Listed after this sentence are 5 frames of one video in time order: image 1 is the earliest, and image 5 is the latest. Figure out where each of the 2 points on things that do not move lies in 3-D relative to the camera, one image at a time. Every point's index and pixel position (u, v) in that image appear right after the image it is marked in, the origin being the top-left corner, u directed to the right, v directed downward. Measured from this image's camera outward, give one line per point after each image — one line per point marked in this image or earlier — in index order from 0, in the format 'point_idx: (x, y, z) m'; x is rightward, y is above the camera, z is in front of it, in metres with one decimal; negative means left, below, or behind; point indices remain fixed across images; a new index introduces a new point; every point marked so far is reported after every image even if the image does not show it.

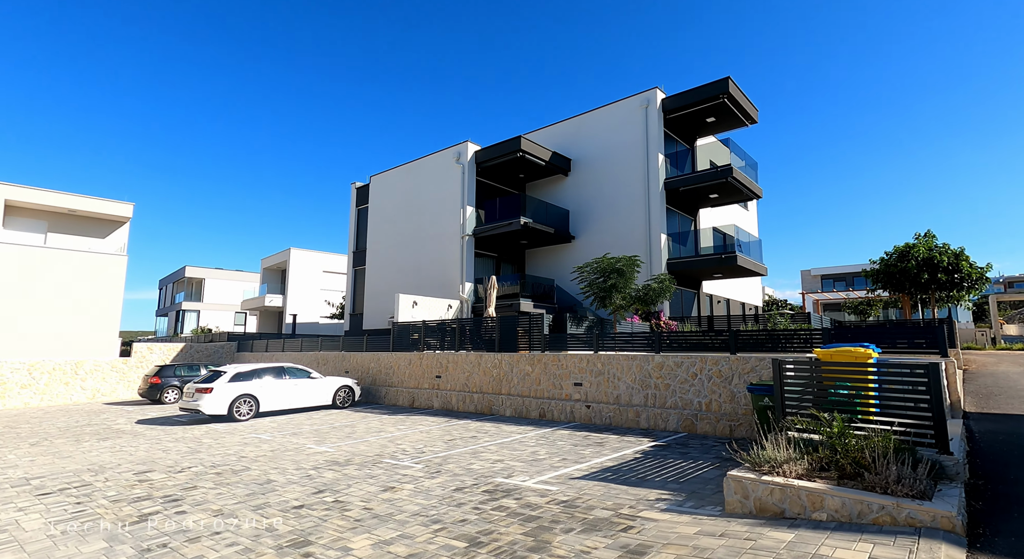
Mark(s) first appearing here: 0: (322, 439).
0: (-3.9, -3.3, +11.0) m
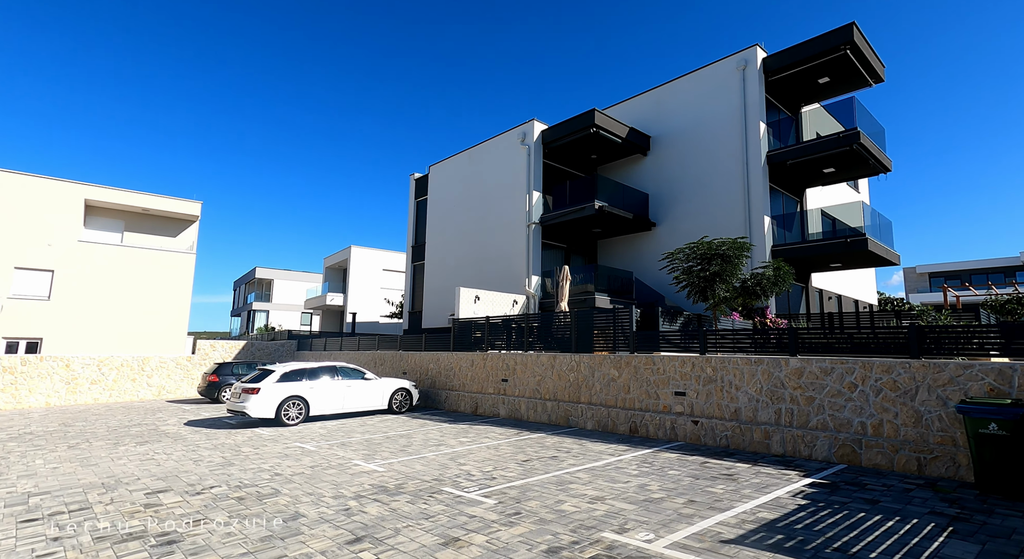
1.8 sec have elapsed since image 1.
0: (-2.4, -3.1, +9.3) m
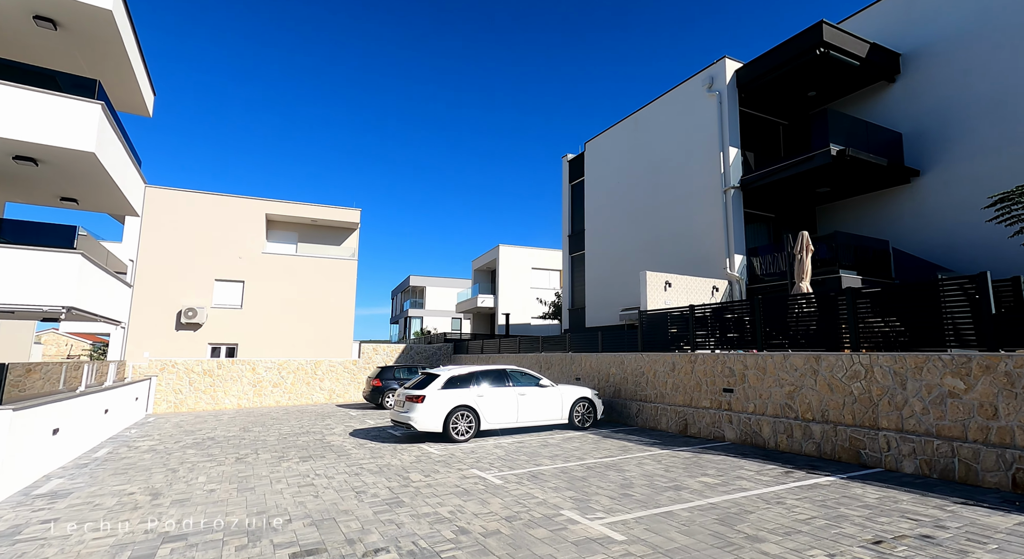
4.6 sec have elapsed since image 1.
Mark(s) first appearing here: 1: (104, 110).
0: (+0.9, -2.7, +6.4) m
1: (-8.6, +3.6, +11.2) m
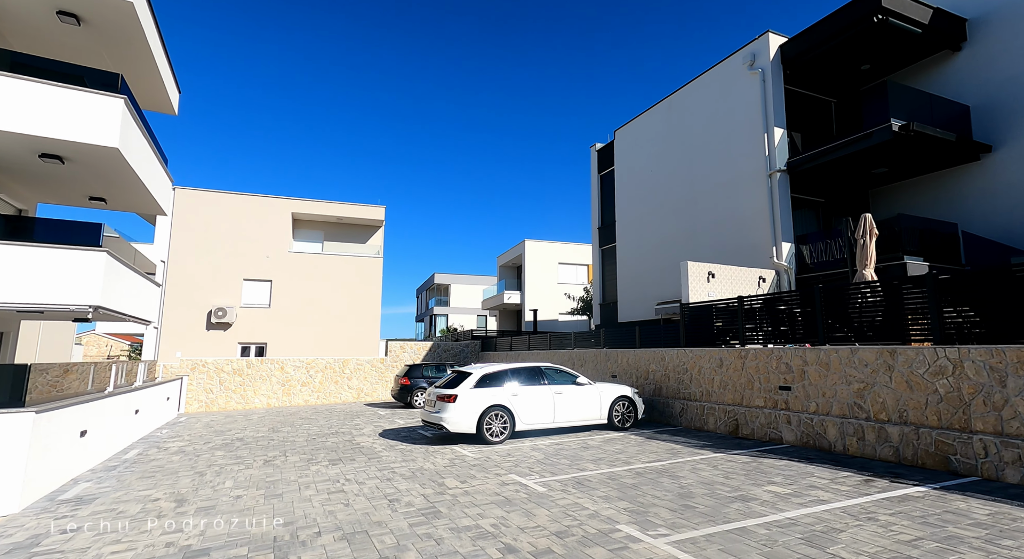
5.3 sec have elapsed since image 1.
0: (+1.4, -2.5, +5.7) m
1: (-7.9, +3.6, +10.9) m
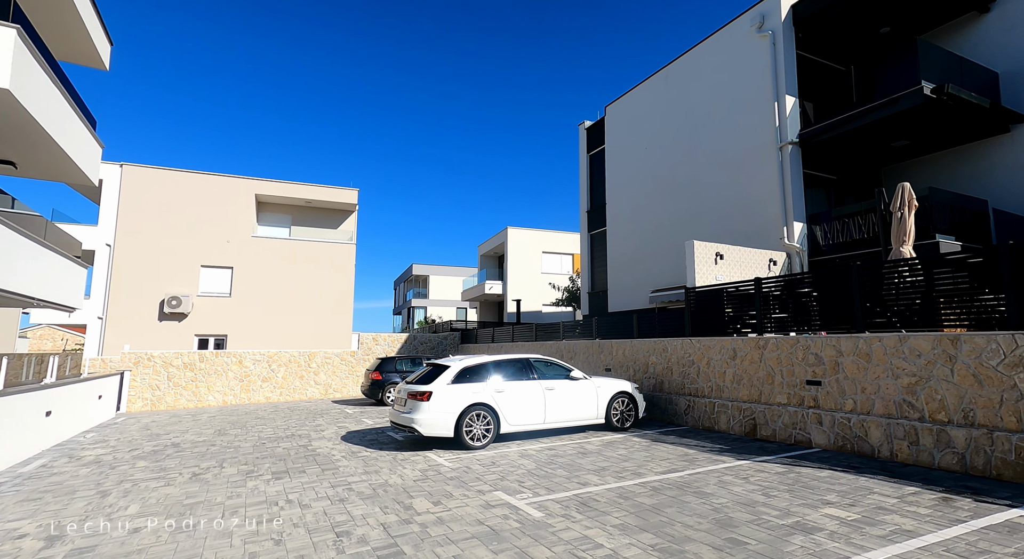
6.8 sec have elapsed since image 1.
0: (+1.3, -2.2, +4.3) m
1: (-8.2, +4.0, +9.0) m
